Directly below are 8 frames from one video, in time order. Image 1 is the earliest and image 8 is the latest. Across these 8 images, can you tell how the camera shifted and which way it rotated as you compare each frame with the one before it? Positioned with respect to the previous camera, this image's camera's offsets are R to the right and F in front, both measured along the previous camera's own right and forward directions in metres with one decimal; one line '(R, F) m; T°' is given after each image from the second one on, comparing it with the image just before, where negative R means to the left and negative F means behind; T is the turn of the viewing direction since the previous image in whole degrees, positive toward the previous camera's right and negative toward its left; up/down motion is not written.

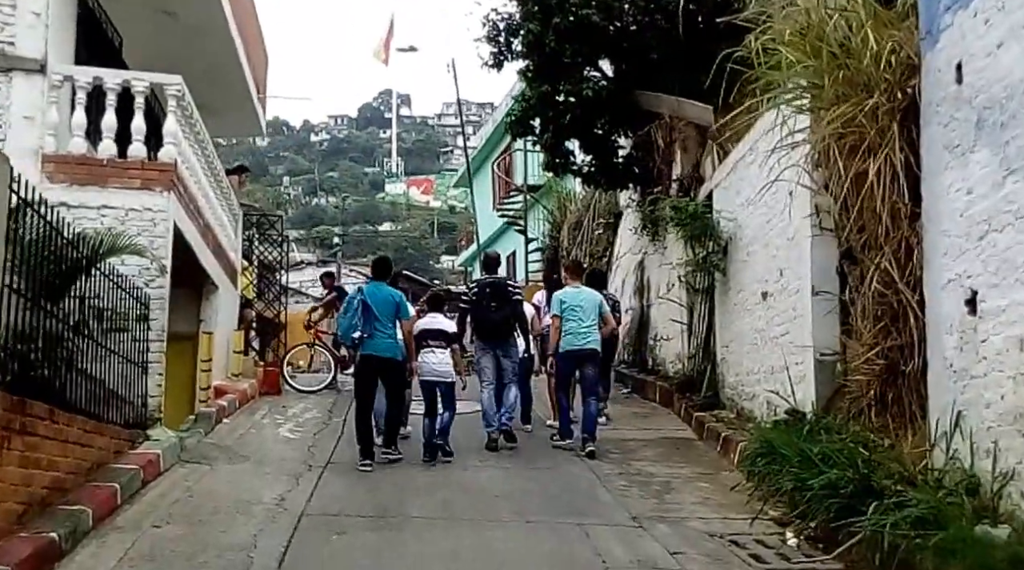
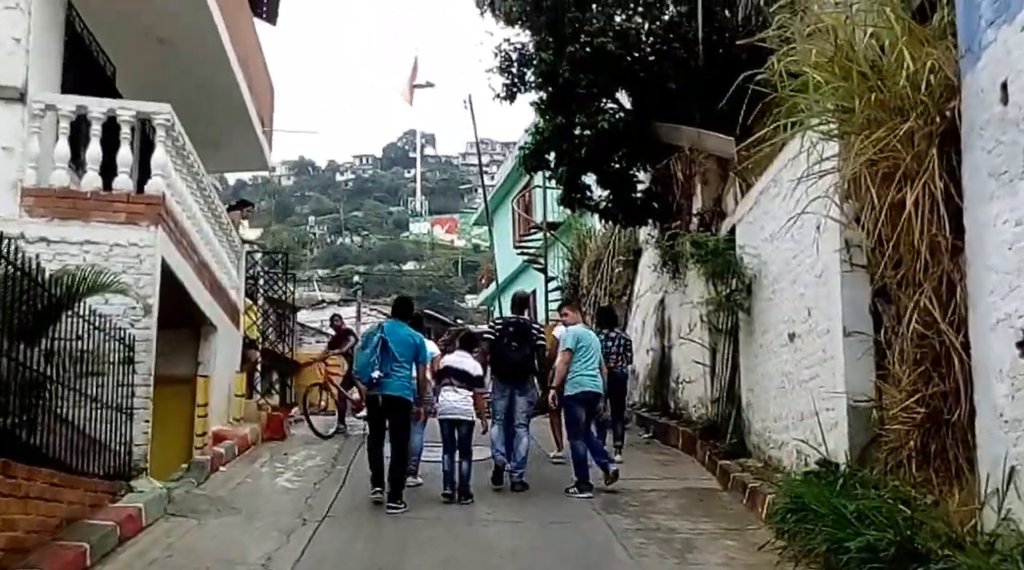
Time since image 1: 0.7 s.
(+0.1, +0.5) m; -2°
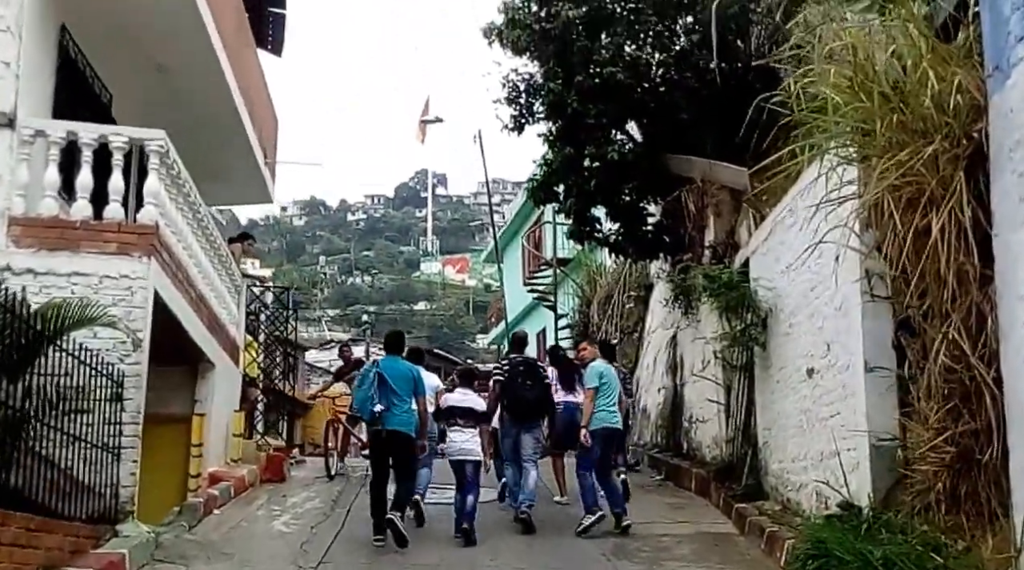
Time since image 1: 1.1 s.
(0.0, +0.3) m; -1°
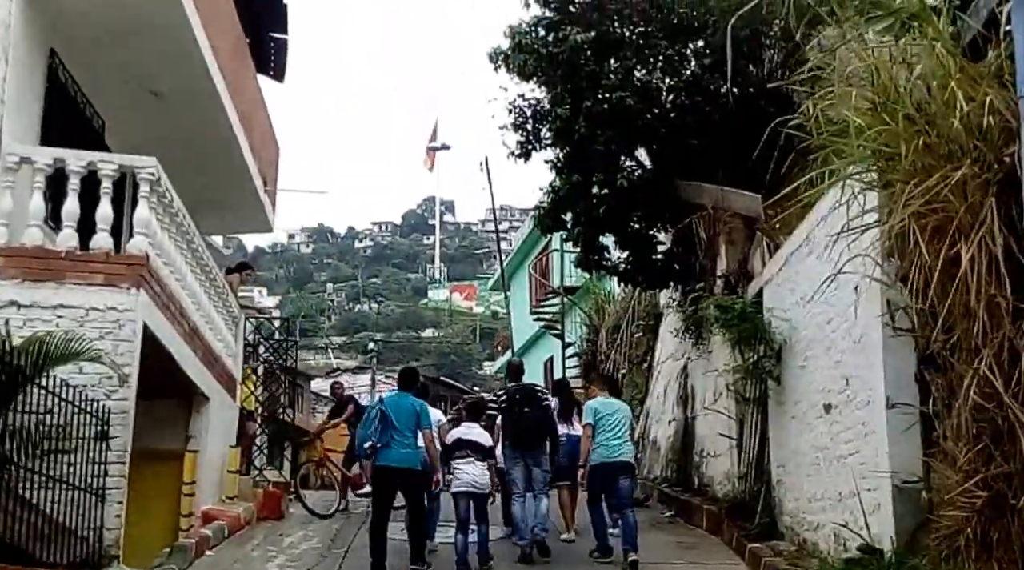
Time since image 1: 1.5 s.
(0.0, +0.3) m; 0°
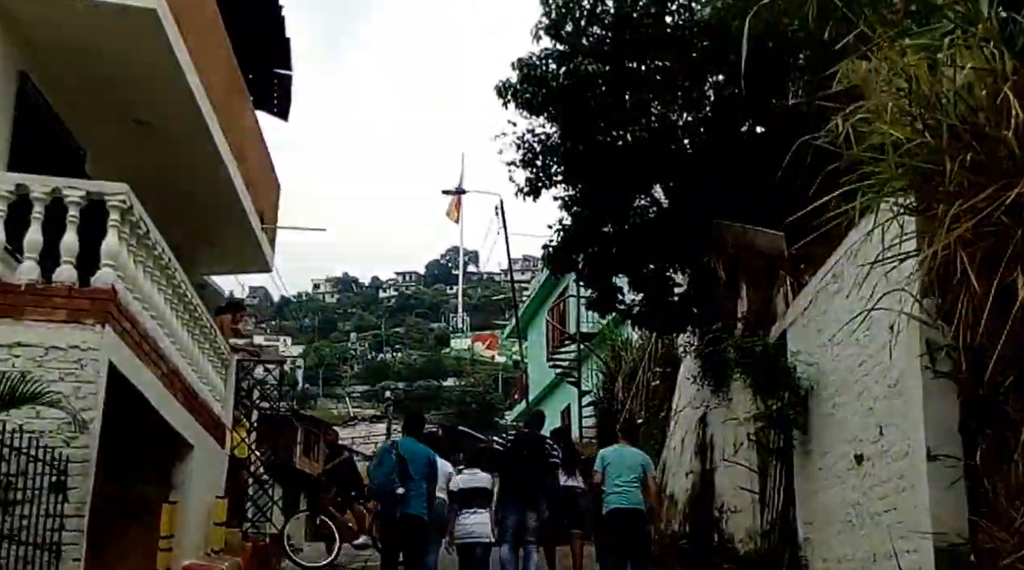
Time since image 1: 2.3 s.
(+0.2, +0.5) m; -1°
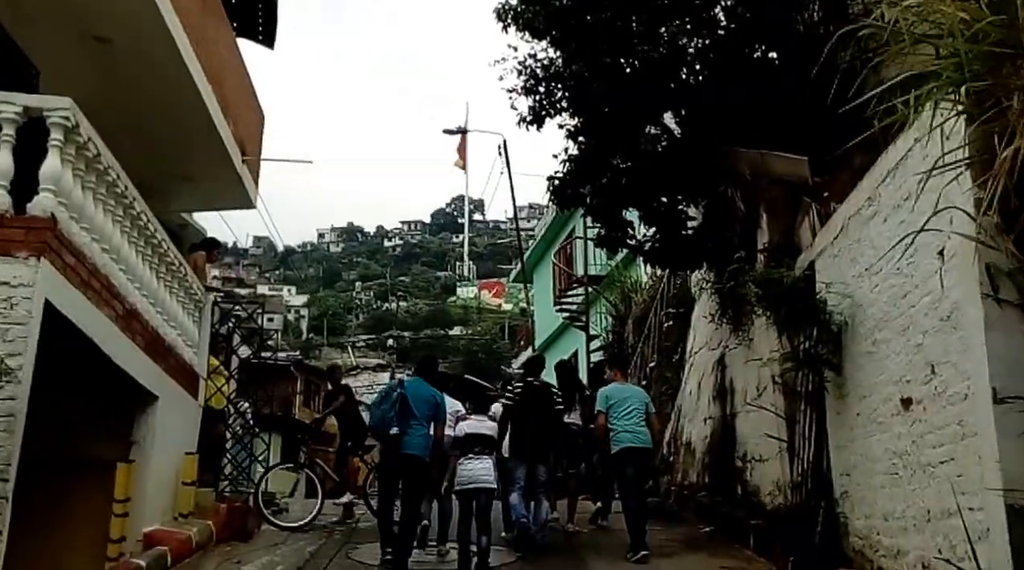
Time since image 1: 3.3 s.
(+0.1, +0.9) m; 0°
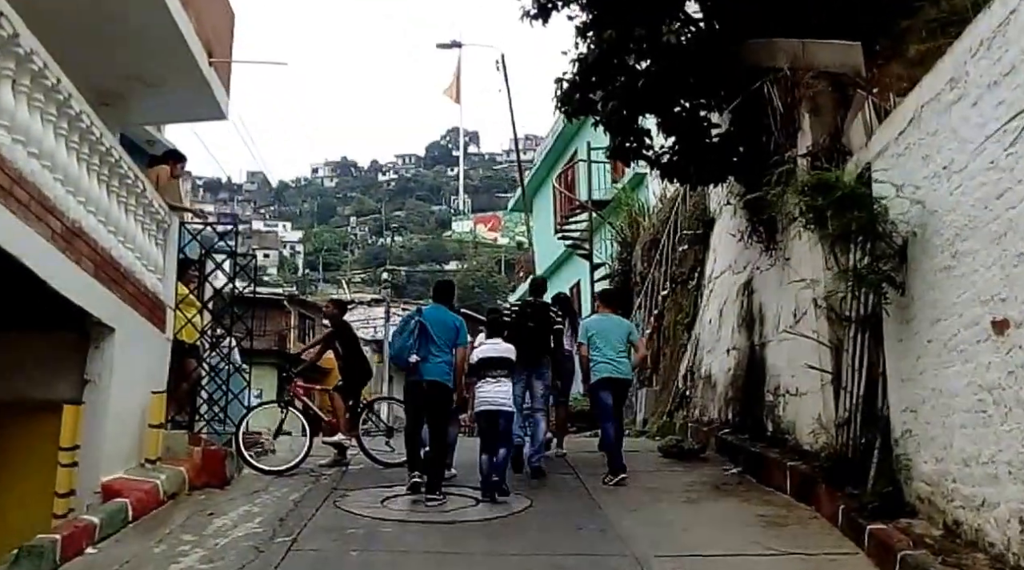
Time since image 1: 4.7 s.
(-0.1, +0.9) m; 0°
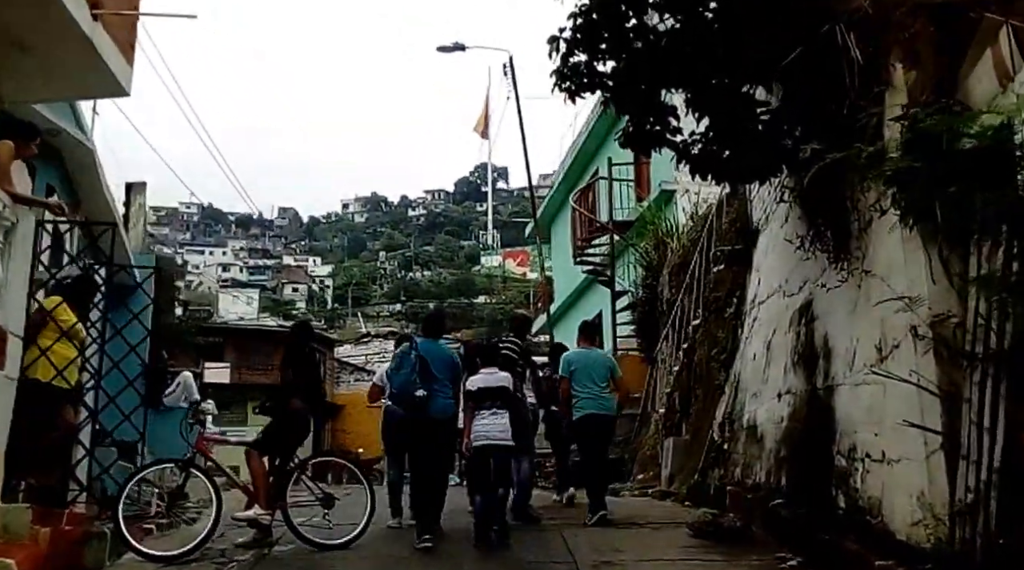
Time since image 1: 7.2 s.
(+0.3, +2.0) m; -2°
